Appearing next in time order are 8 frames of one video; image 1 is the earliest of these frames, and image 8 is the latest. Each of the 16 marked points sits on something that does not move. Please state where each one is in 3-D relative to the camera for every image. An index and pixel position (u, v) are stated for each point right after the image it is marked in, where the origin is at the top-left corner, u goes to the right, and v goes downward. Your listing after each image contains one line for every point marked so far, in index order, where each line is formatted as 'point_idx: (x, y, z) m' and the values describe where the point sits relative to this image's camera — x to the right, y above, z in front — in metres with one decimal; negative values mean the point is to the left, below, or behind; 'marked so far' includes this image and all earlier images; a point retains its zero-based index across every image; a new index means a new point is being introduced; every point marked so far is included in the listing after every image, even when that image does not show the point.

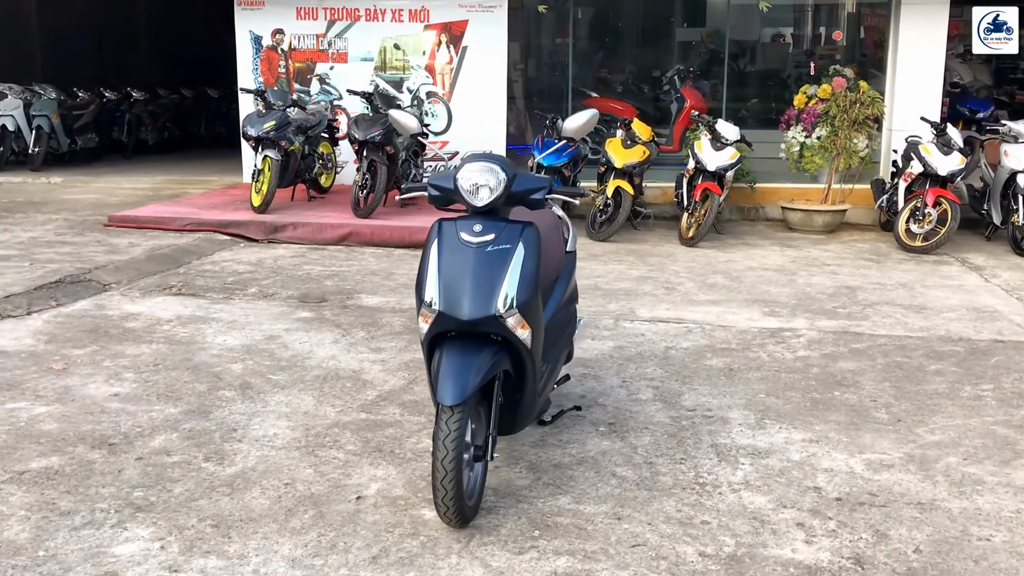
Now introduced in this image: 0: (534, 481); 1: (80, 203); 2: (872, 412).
0: (+0.1, -0.6, +3.0) m
1: (-3.7, +0.7, +8.5) m
2: (+1.3, -0.5, +3.6) m
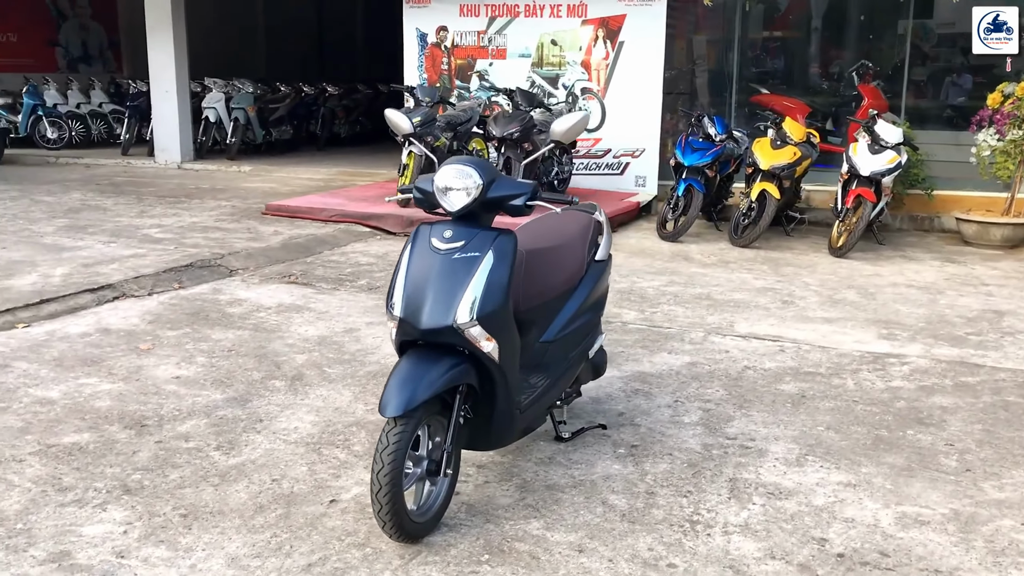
0: (0.0, -0.6, +2.8) m
1: (-2.3, +0.9, +9.1) m
2: (+1.4, -0.5, +3.2) m
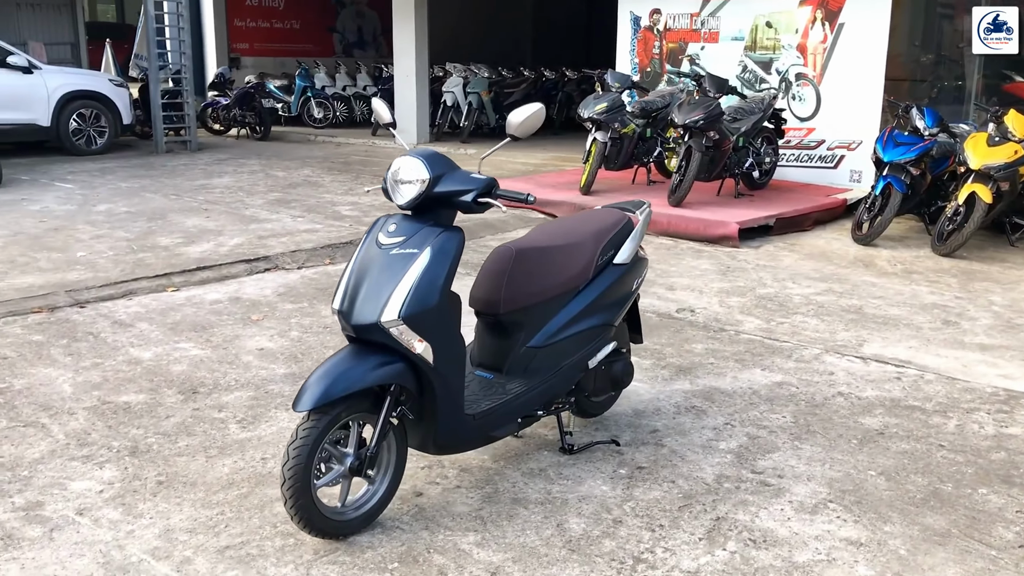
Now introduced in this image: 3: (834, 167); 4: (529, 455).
0: (-0.1, -0.6, +2.7) m
1: (-0.4, +1.1, +9.3) m
2: (+1.3, -0.6, +2.7) m
3: (+2.6, +1.0, +7.9) m
4: (0.0, -0.5, +3.1) m
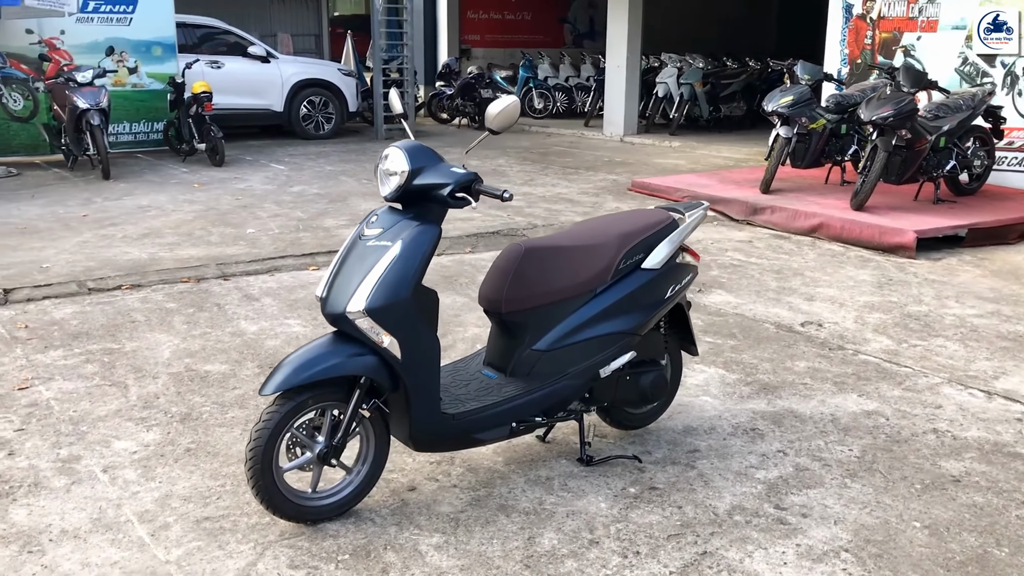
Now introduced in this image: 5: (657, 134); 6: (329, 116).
0: (-0.2, -0.6, +2.7) m
1: (+1.3, +1.1, +9.1) m
2: (+1.2, -0.7, +2.2) m
3: (+3.8, +0.8, +6.9) m
4: (+0.1, -0.5, +3.0) m
5: (+1.7, +1.8, +11.6) m
6: (-2.1, +2.0, +11.5) m
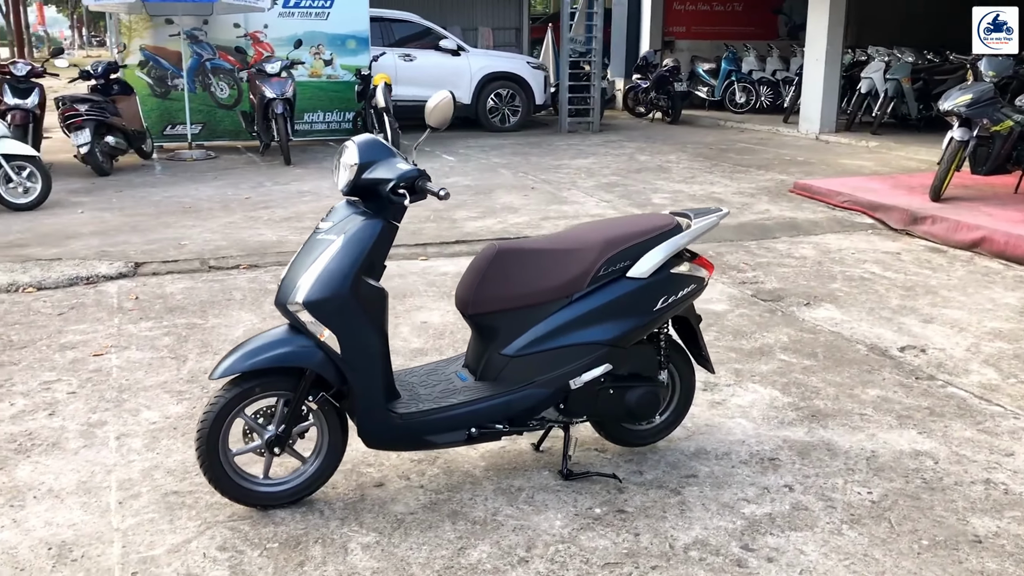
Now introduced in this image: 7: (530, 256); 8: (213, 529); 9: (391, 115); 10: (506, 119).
0: (-0.3, -0.6, +2.6) m
1: (+2.8, +1.0, +8.5) m
2: (+0.9, -0.8, +1.9) m
3: (+4.7, +0.6, +5.8) m
4: (0.0, -0.5, +2.9) m
5: (+3.8, +1.7, +10.8) m
6: (0.0, +2.1, +11.6) m
7: (0.0, +0.1, +2.7) m
8: (-0.8, -0.6, +2.5) m
9: (-1.2, +1.6, +9.4) m
10: (-0.1, +2.0, +11.6) m
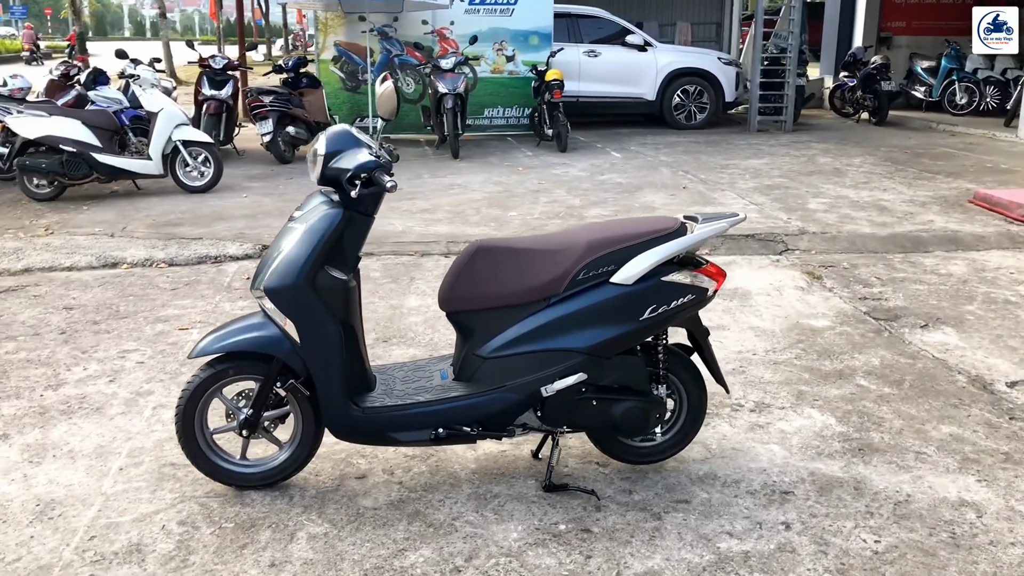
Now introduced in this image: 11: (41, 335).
0: (-0.4, -0.6, +2.6) m
1: (+4.0, +0.8, +7.6) m
2: (+0.6, -0.8, +1.6) m
3: (+5.3, +0.3, +4.6) m
4: (0.0, -0.5, +2.8) m
5: (+5.6, +1.4, +9.6) m
6: (+2.2, +2.1, +11.3) m
7: (0.0, +0.1, +2.6) m
8: (-0.9, -0.6, +2.6) m
9: (+0.5, +1.7, +9.3) m
10: (+2.0, +1.9, +11.3) m
11: (-1.9, -0.2, +4.0) m
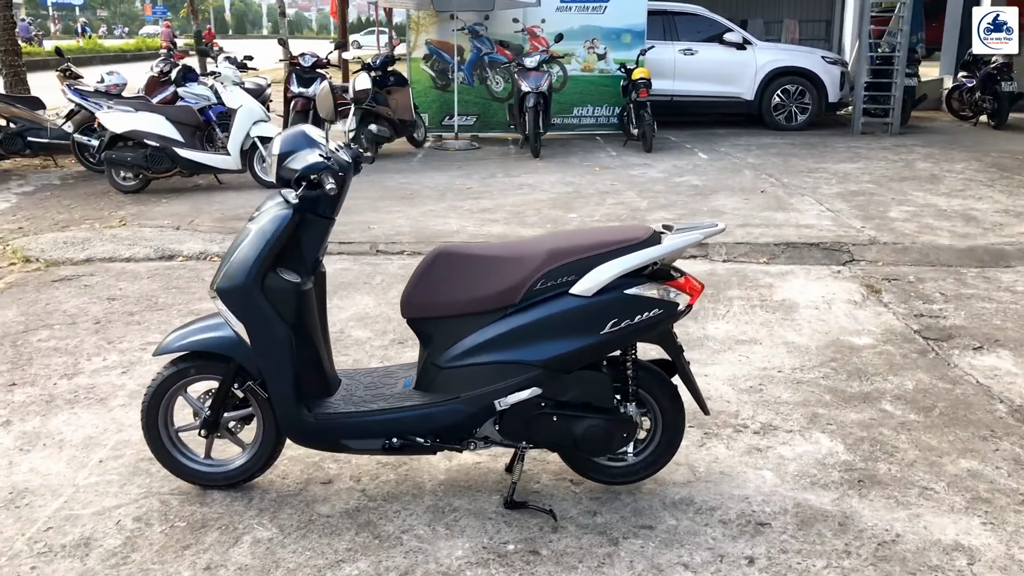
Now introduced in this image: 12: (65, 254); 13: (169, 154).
0: (-0.5, -0.6, +2.6) m
1: (+4.5, +0.7, +7.0) m
2: (+0.3, -0.9, +1.5) m
3: (+5.4, +0.1, +3.8) m
4: (-0.1, -0.5, +2.7) m
5: (+6.3, +1.3, +8.8) m
6: (+3.2, +2.0, +10.8) m
7: (-0.1, +0.1, +2.5) m
8: (-1.0, -0.6, +2.6) m
9: (+1.2, +1.6, +9.1) m
10: (+3.1, +1.9, +10.9) m
11: (-1.8, -0.1, +4.1) m
12: (-2.4, +0.2, +5.3) m
13: (-2.5, +1.0, +7.2) m
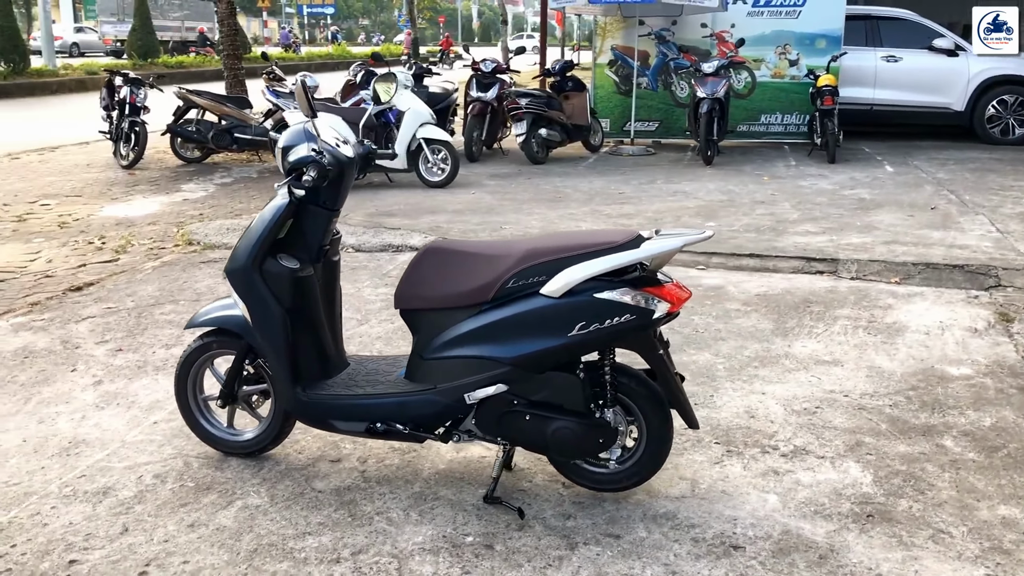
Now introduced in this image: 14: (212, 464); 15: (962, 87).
0: (-0.5, -0.5, +2.7) m
1: (+5.5, +0.4, +5.8) m
2: (0.0, -0.9, +1.4) m
3: (+5.5, -0.2, +2.5) m
4: (-0.1, -0.5, +2.7) m
5: (+7.6, +0.8, +7.2) m
6: (+5.1, +1.7, +9.9) m
7: (-0.1, +0.1, +2.5) m
8: (-1.0, -0.5, +2.9) m
9: (+2.8, +1.5, +8.7) m
10: (+5.0, +1.6, +9.9) m
11: (-1.4, -0.1, +4.5) m
12: (-1.7, +0.3, +5.8) m
13: (-1.3, +1.1, +7.6) m
14: (-0.9, -0.5, +2.9) m
15: (+4.5, +2.0, +9.9) m
